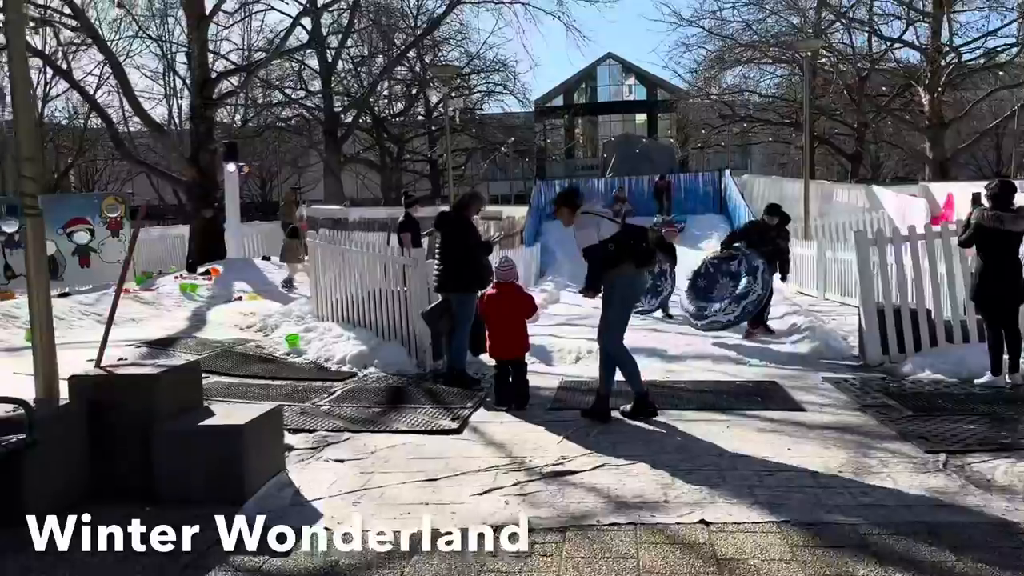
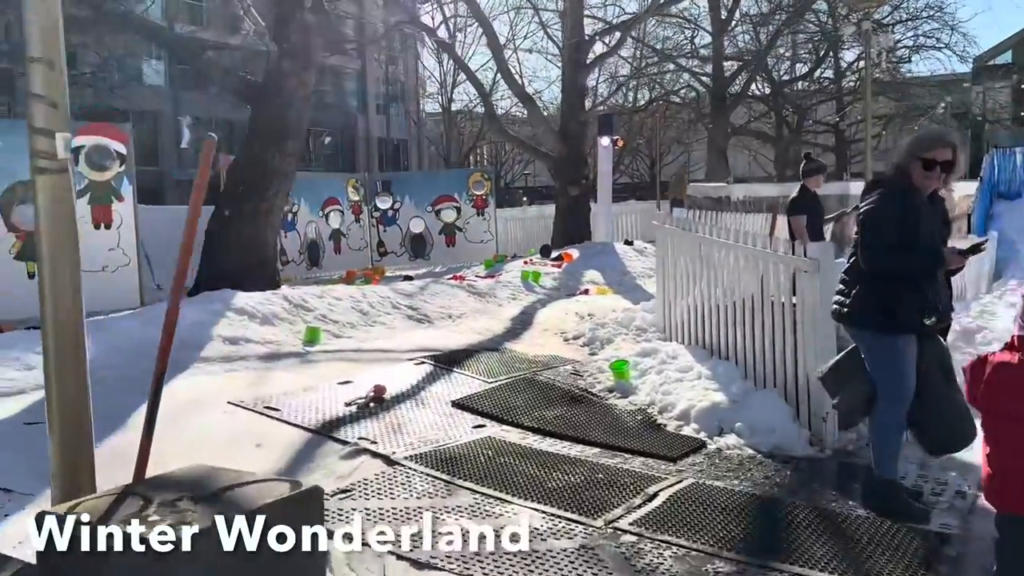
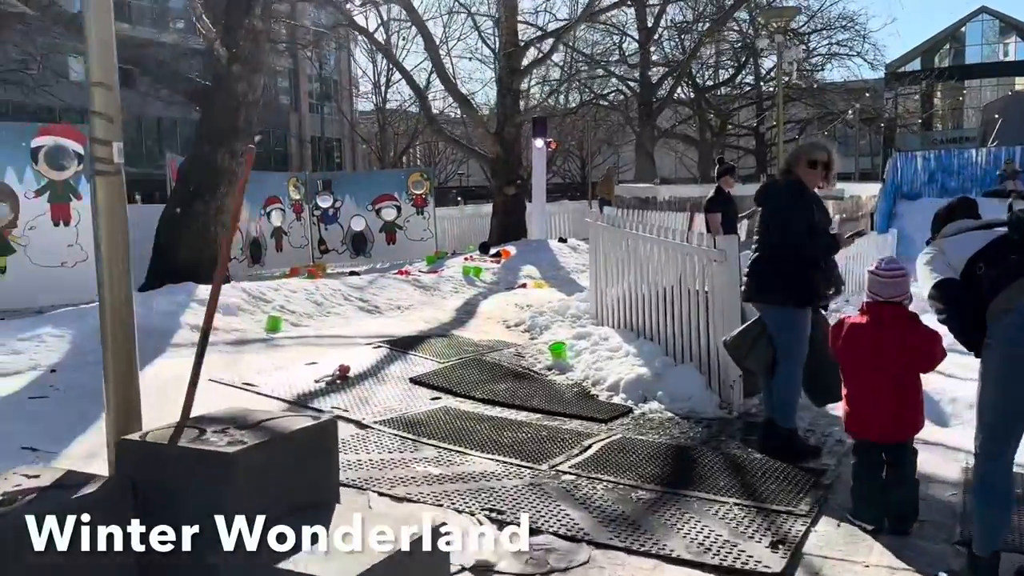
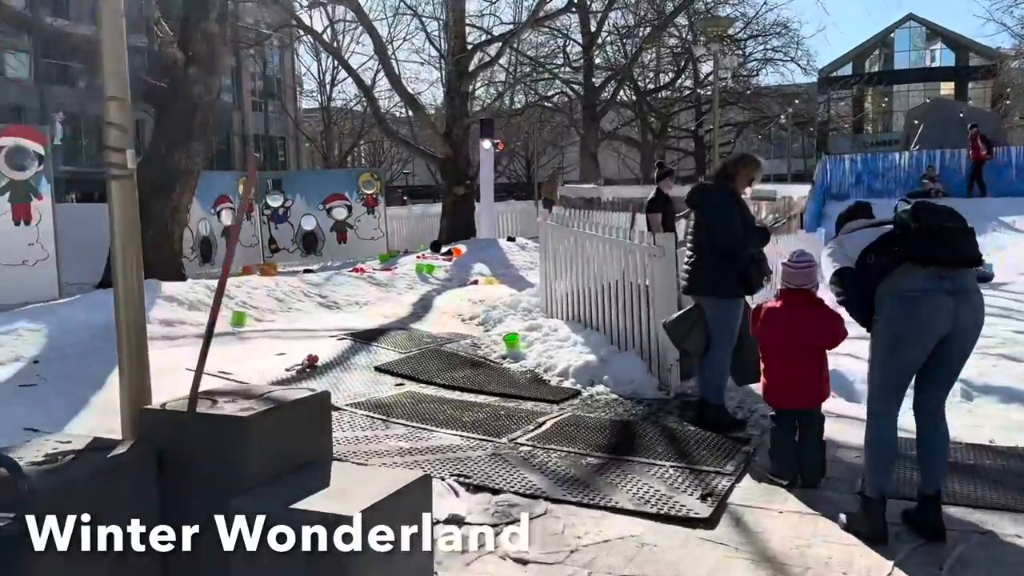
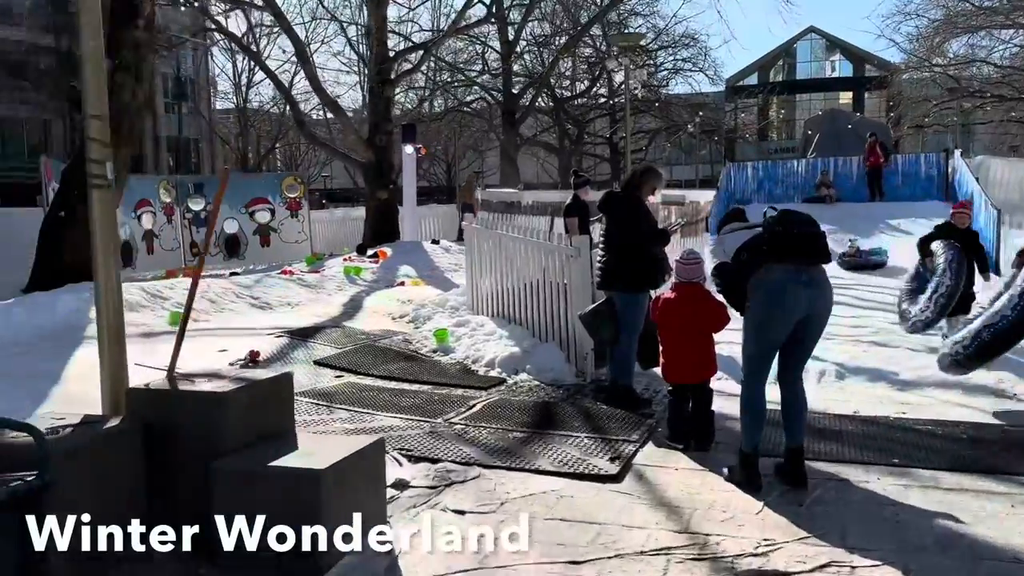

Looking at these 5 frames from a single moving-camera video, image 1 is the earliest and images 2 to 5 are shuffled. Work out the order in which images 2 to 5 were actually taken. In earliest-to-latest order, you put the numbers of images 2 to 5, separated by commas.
5, 4, 3, 2
